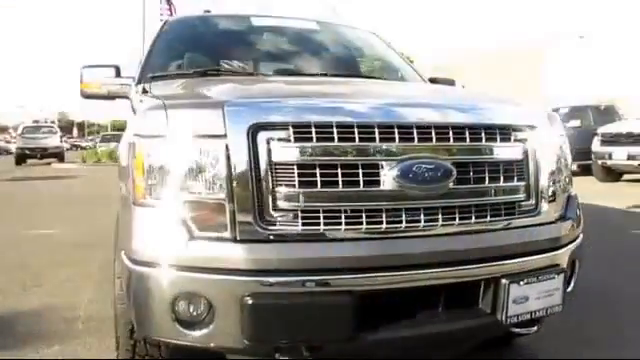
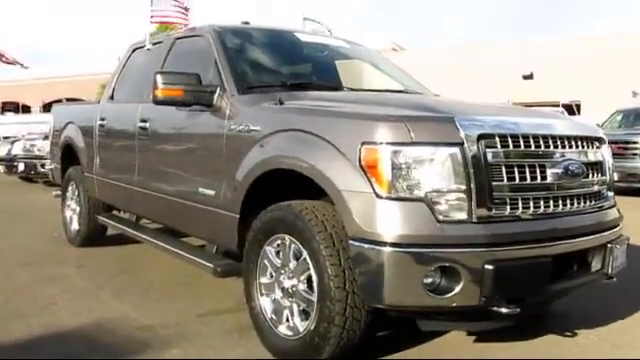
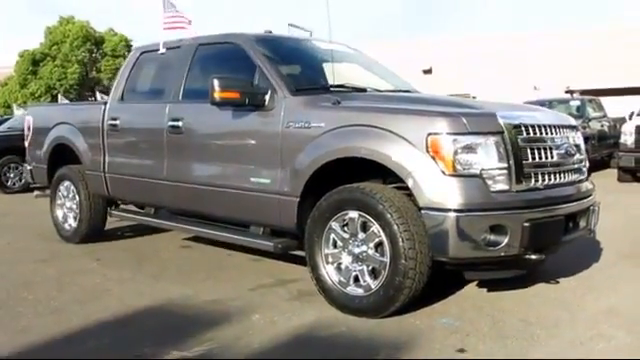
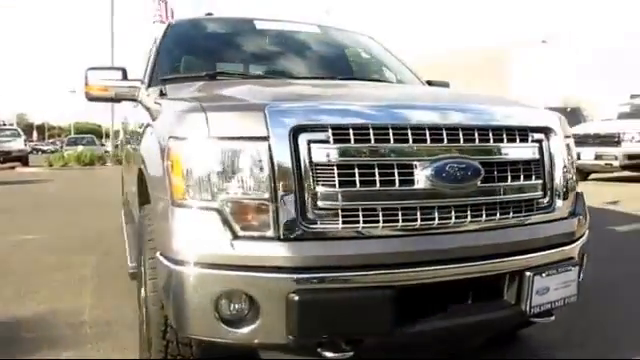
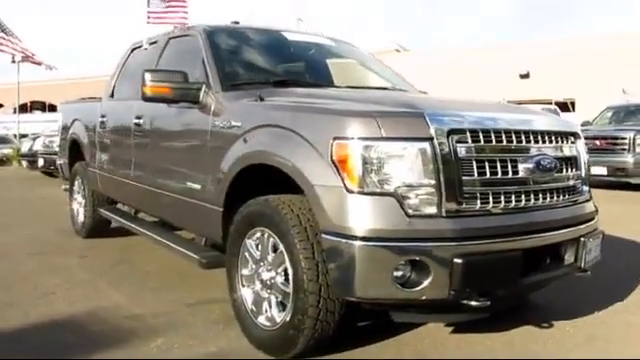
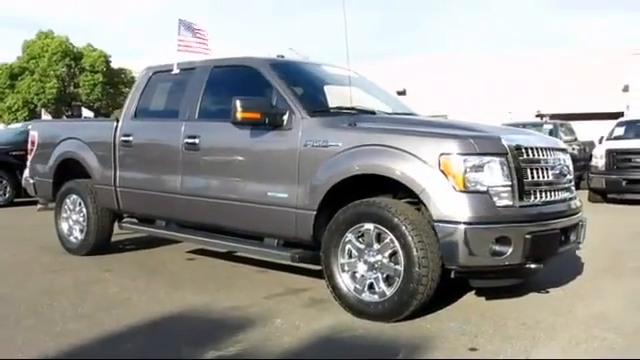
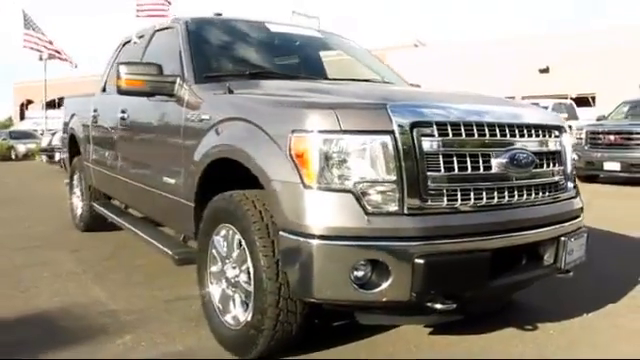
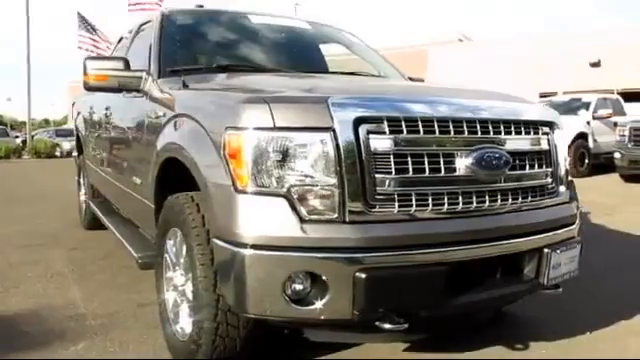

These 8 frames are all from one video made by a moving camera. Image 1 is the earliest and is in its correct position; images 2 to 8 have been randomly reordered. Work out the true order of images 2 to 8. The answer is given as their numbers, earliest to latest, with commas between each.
4, 8, 7, 5, 2, 3, 6
